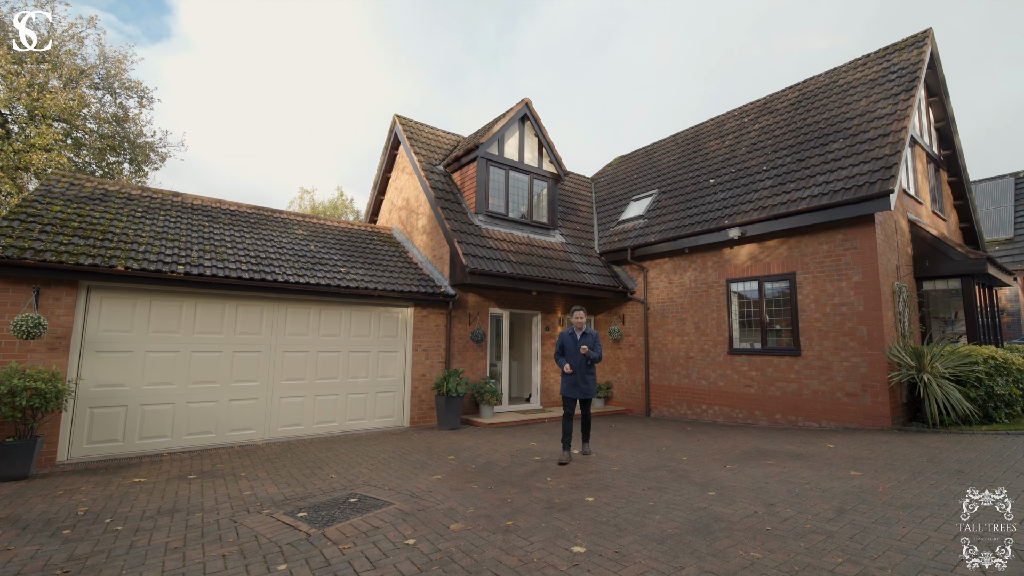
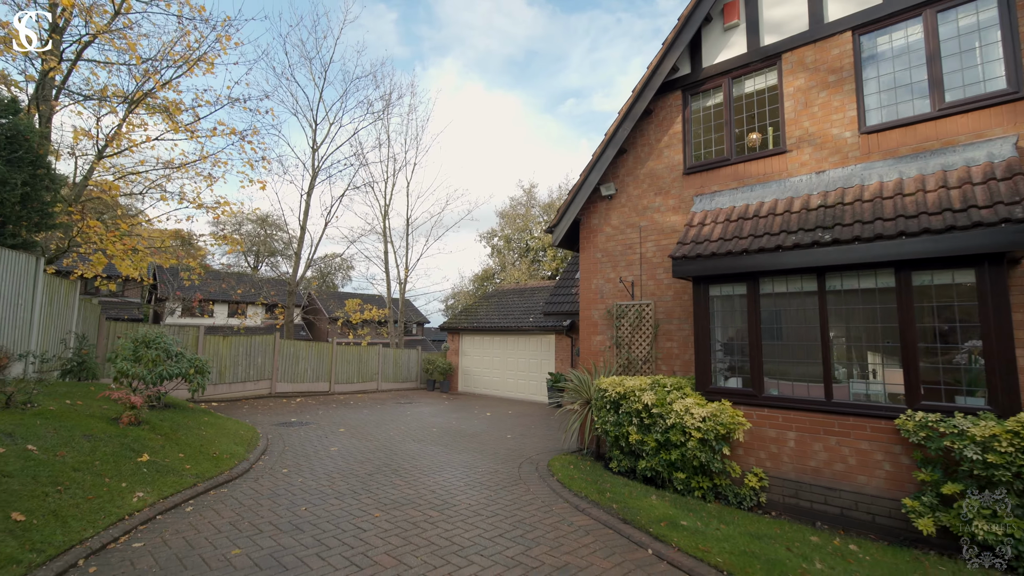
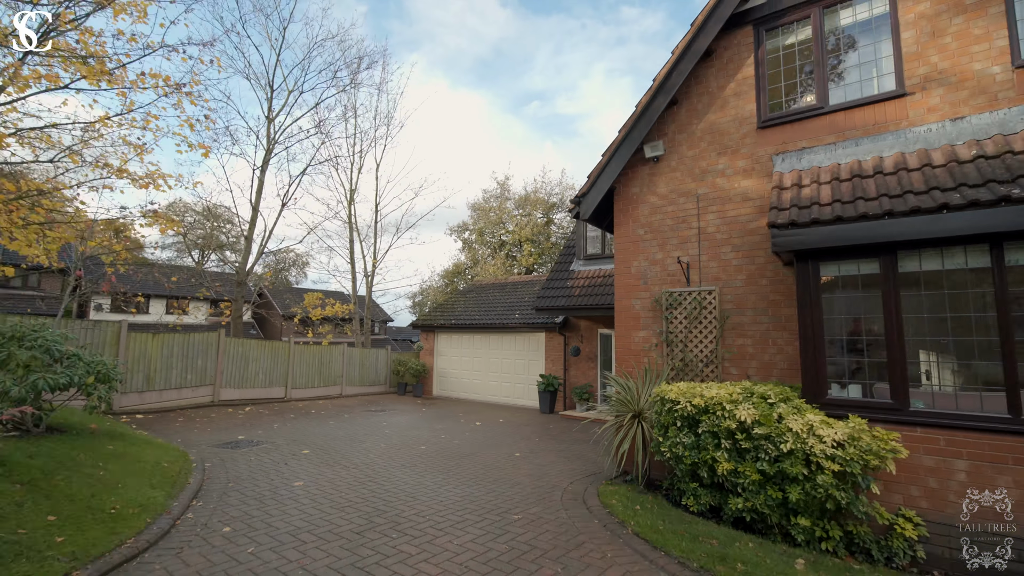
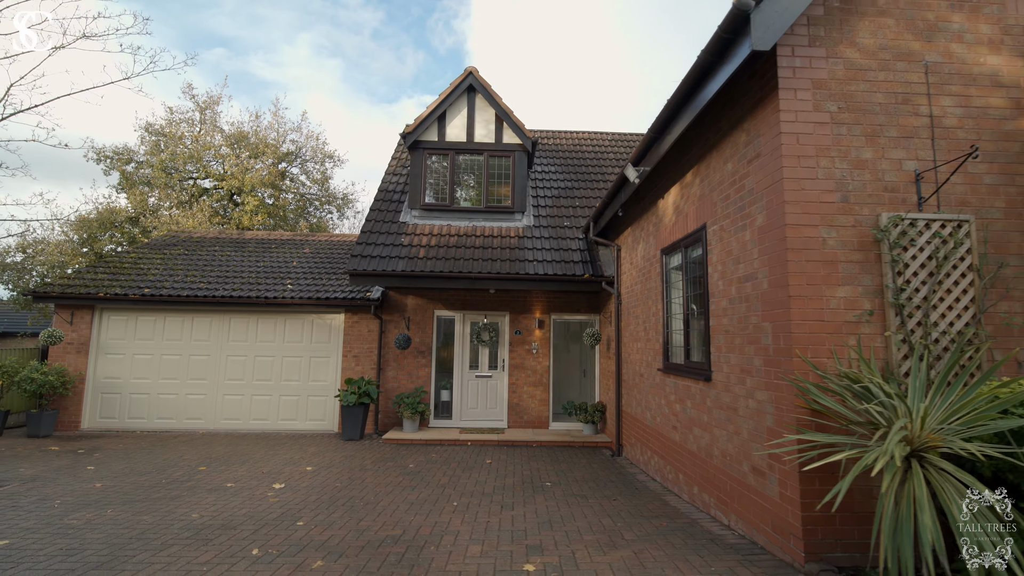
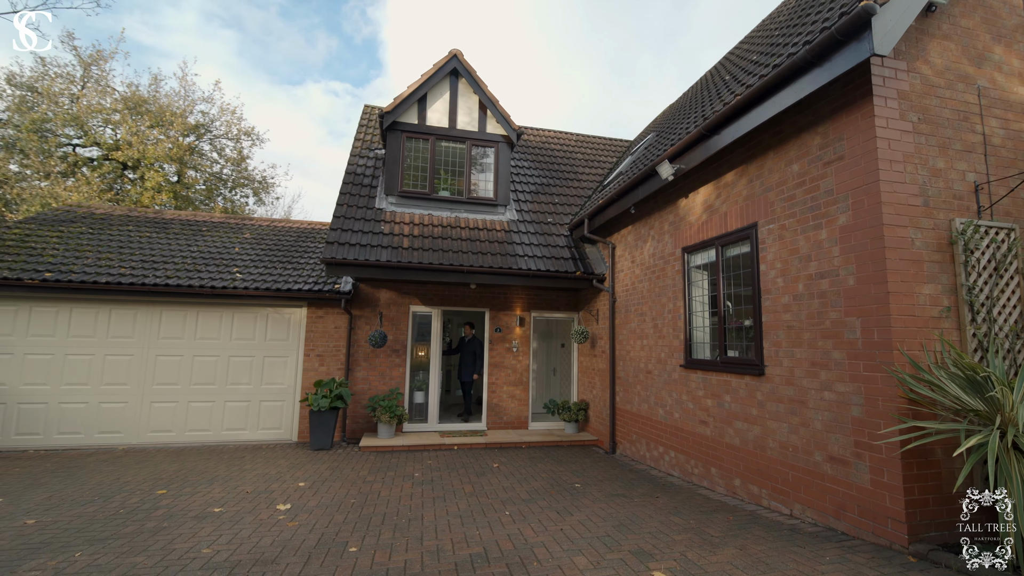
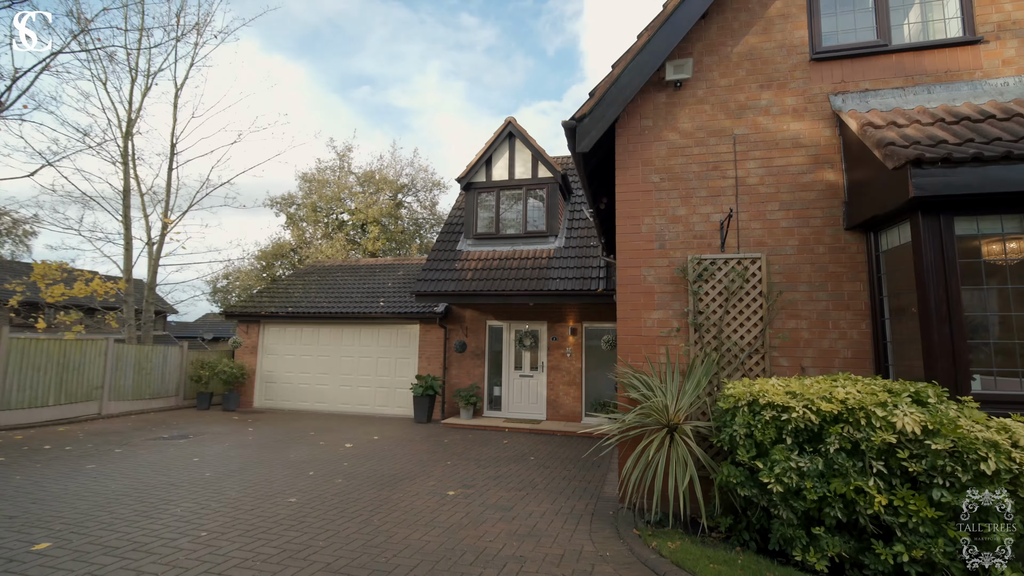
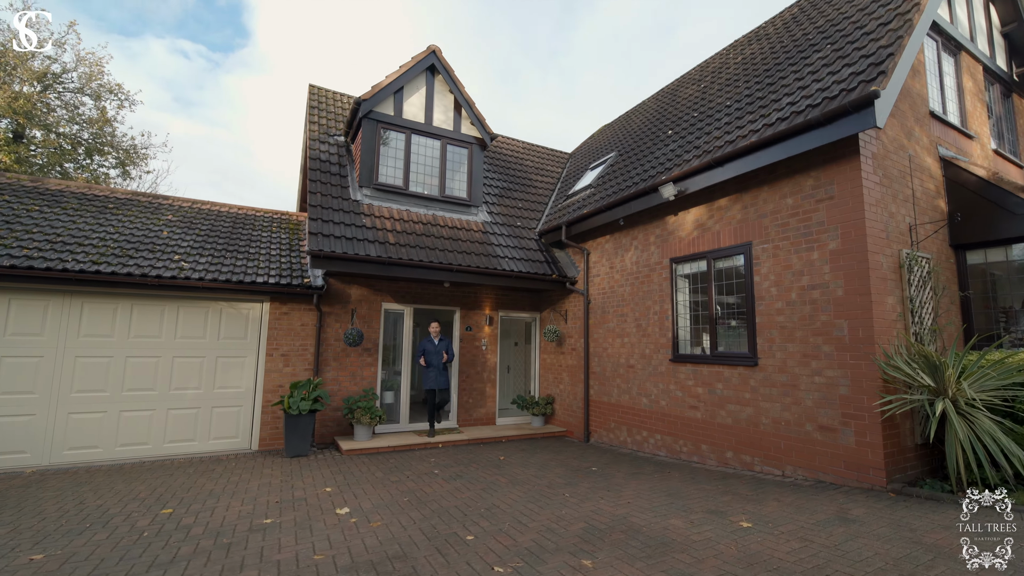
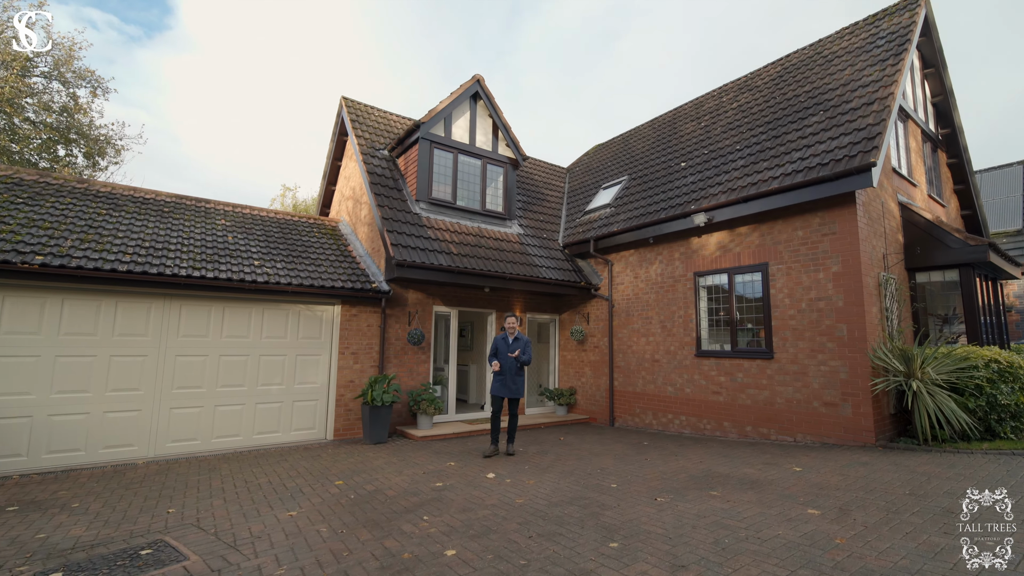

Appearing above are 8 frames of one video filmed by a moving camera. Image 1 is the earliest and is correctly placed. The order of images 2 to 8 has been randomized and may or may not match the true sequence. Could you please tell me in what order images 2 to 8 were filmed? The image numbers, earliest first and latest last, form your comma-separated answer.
8, 7, 5, 4, 6, 3, 2
